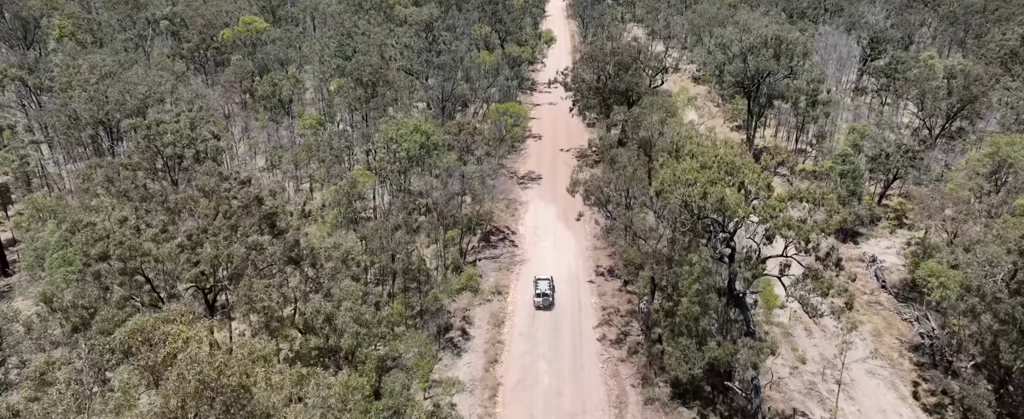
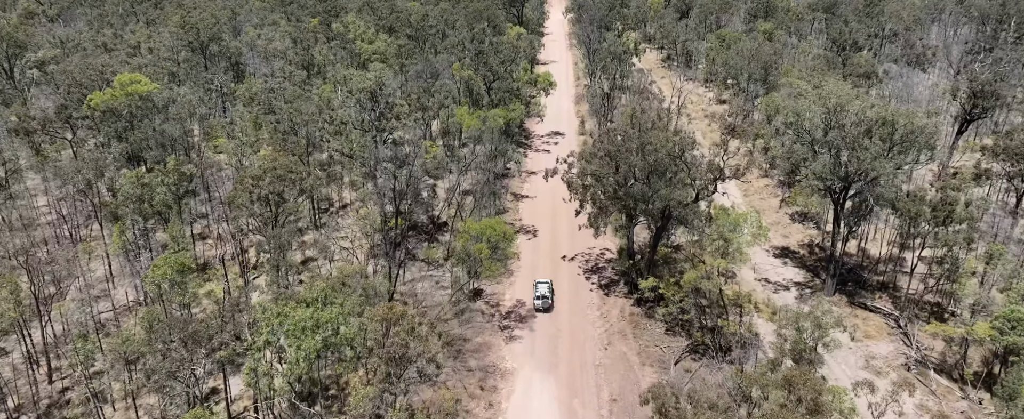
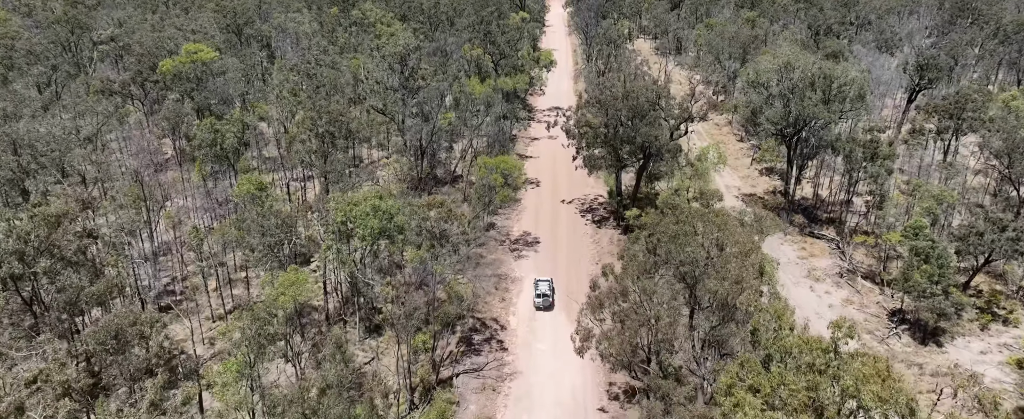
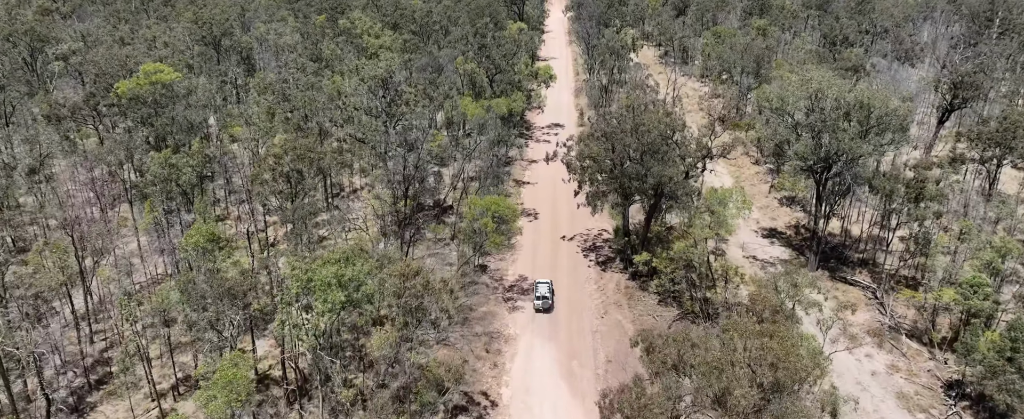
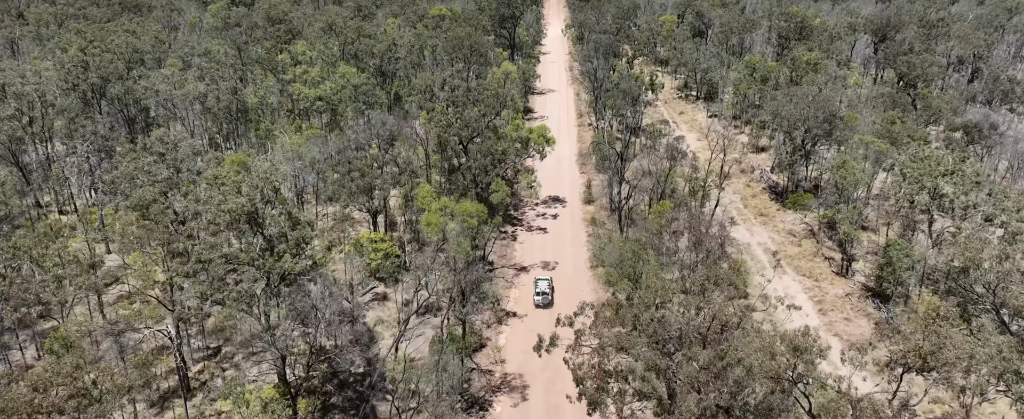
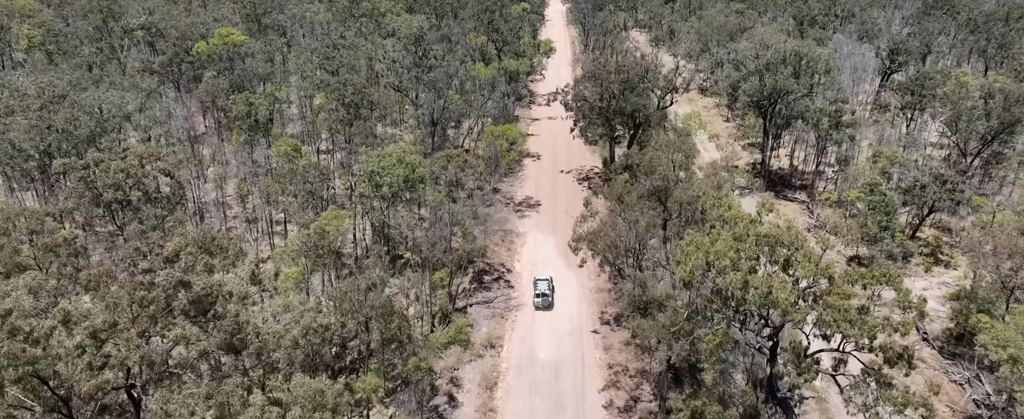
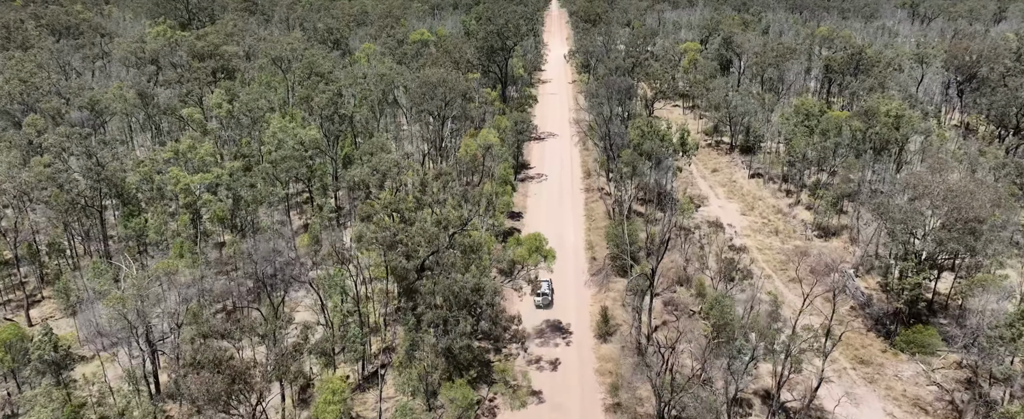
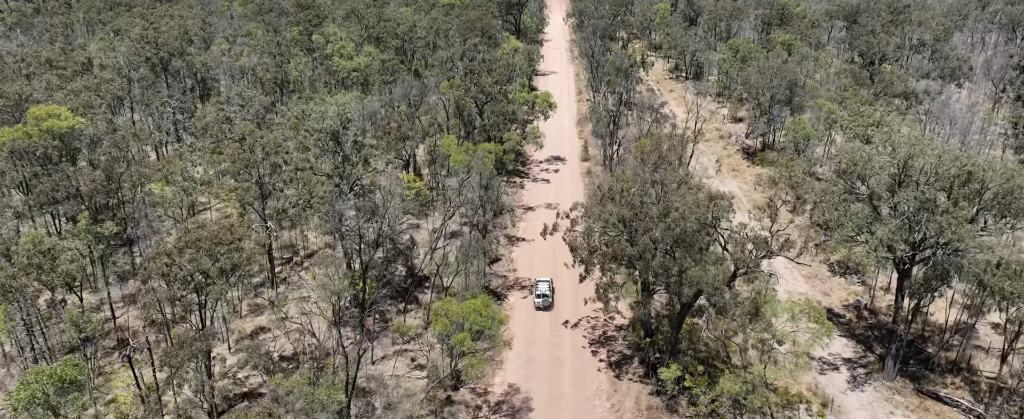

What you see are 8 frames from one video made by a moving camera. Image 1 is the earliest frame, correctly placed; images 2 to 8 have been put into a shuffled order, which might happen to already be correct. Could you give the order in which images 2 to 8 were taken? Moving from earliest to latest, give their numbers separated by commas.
6, 3, 4, 2, 8, 5, 7
